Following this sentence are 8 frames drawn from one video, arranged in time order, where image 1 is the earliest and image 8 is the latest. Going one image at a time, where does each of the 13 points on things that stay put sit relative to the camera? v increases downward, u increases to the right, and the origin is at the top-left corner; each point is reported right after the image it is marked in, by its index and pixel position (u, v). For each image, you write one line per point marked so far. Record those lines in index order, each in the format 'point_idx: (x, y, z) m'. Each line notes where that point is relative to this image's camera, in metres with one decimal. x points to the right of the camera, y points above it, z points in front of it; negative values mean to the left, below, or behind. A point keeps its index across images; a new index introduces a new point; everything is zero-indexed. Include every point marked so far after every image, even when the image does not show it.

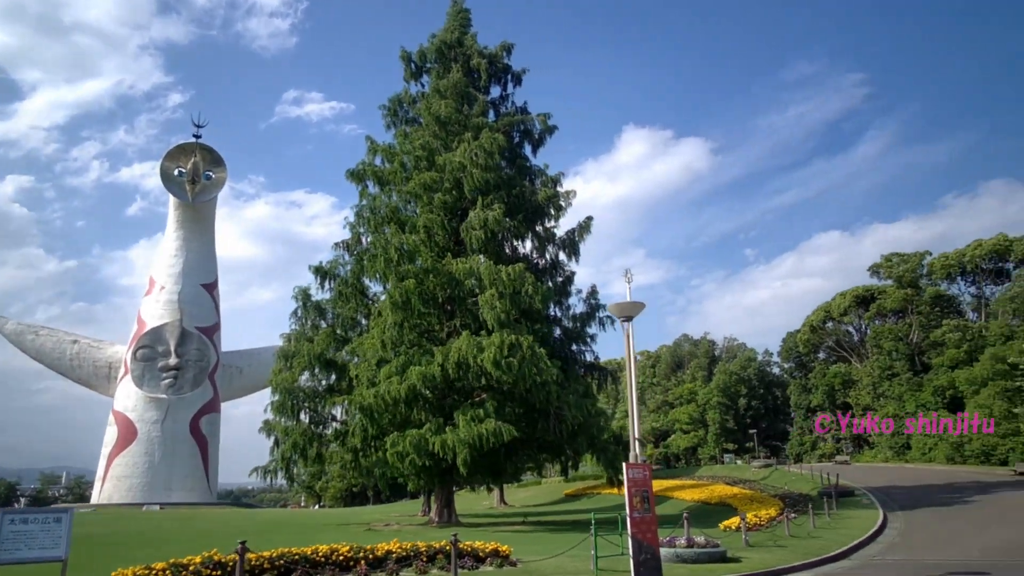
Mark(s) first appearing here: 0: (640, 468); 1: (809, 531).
0: (+1.7, -2.4, +9.7) m
1: (+6.6, -5.5, +16.5) m
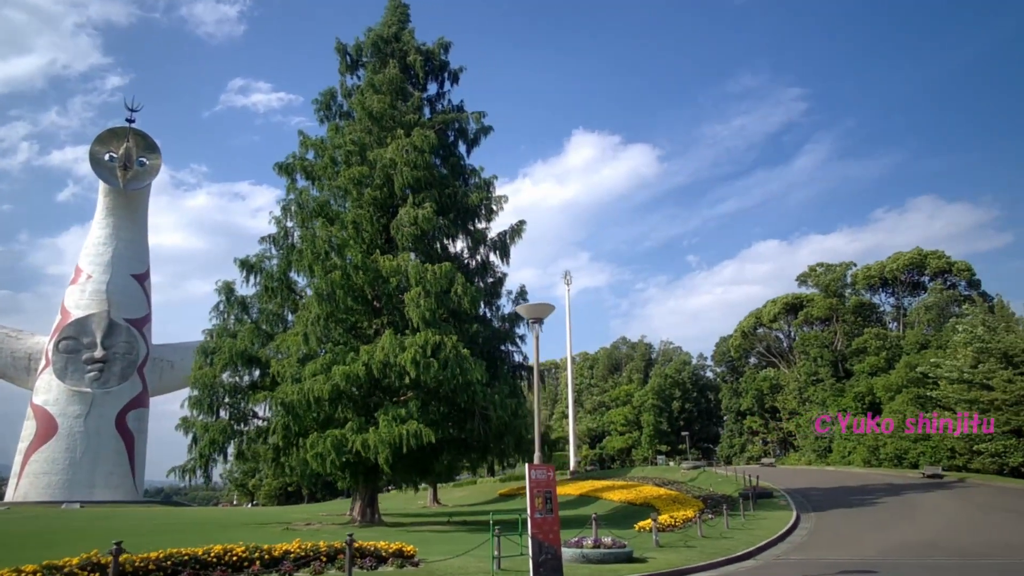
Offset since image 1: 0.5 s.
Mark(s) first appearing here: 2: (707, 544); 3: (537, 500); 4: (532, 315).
0: (+0.4, -2.4, +9.8) m
1: (+4.7, -5.6, +16.9) m
2: (+3.9, -5.2, +14.9) m
3: (+0.3, -2.8, +9.6) m
4: (+0.3, -0.5, +12.8) m
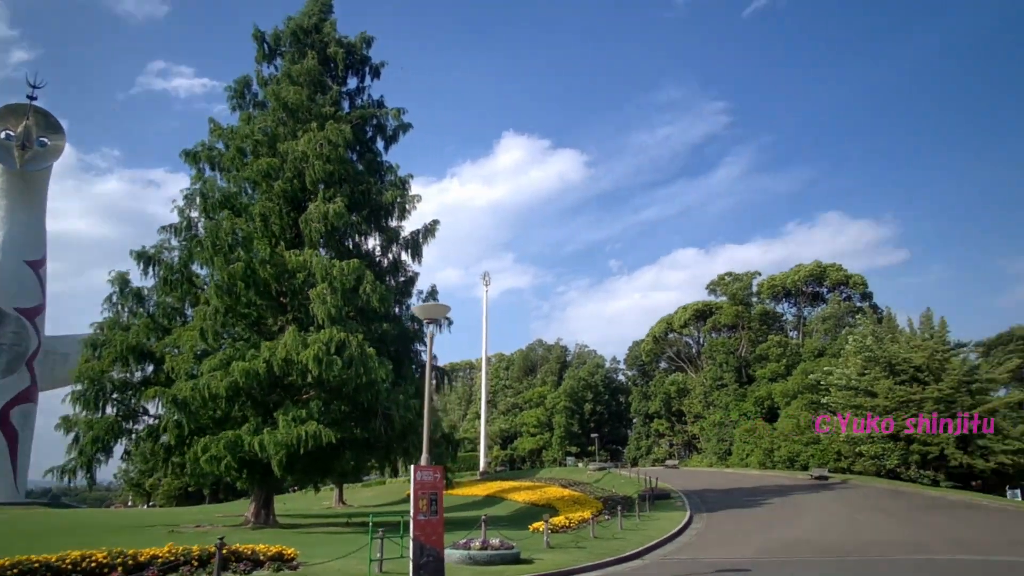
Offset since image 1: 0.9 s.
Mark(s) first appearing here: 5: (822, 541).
0: (-1.1, -2.4, +9.8) m
1: (+2.3, -5.8, +17.3) m
2: (+1.7, -5.3, +15.2) m
3: (-1.2, -2.8, +9.6) m
4: (-1.5, -0.5, +12.8) m
5: (+6.8, -5.6, +16.4) m
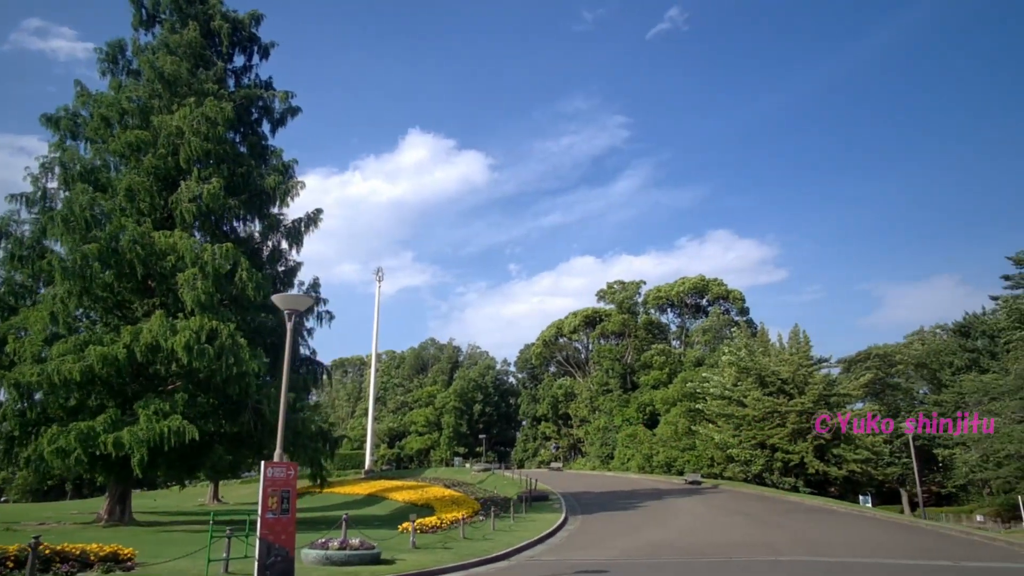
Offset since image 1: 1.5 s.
0: (-2.9, -2.3, +9.3) m
1: (-0.7, -5.8, +17.2) m
2: (-1.0, -5.3, +15.1) m
3: (-3.0, -2.6, +9.1) m
4: (-3.6, -0.3, +12.2) m
5: (+3.9, -5.9, +16.9) m
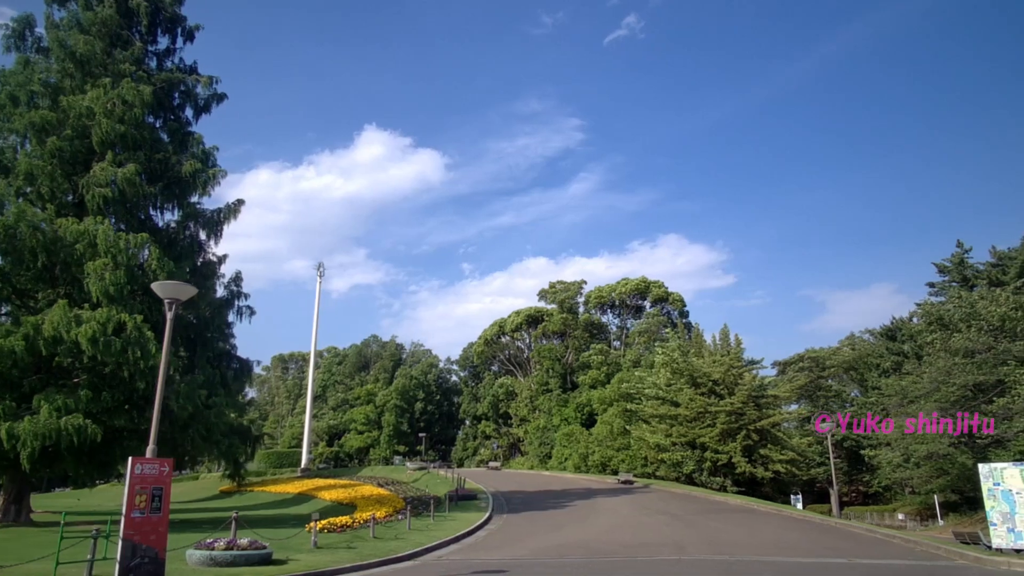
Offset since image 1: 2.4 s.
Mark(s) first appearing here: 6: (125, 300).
0: (-4.3, -2.1, +8.9) m
1: (-2.7, -5.6, +16.9) m
2: (-2.9, -5.2, +14.7) m
3: (-4.4, -2.5, +8.6) m
4: (-5.2, -0.1, +11.7) m
5: (+1.9, -5.8, +16.9) m
6: (-10.2, -0.3, +19.3) m
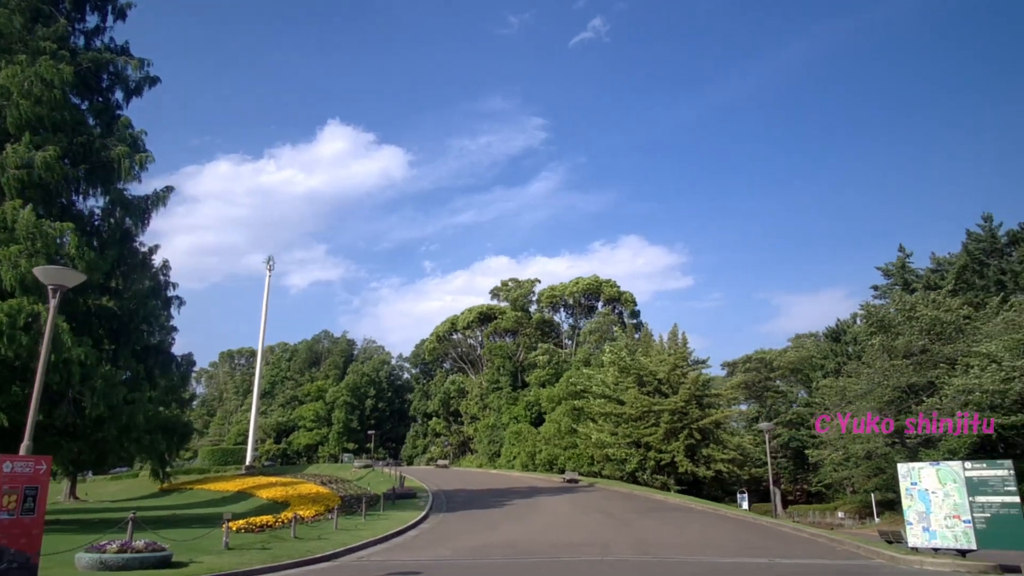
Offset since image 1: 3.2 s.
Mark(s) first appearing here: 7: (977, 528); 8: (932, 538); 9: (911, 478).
0: (-5.4, -2.0, +8.3) m
1: (-4.3, -5.5, +16.3) m
2: (-4.3, -5.0, +14.2) m
3: (-5.5, -2.3, +8.0) m
4: (-6.4, +0.1, +11.0) m
5: (+0.3, -5.7, +16.6) m
6: (-11.8, 0.0, +18.4) m
7: (+7.7, -4.0, +12.3) m
8: (+7.2, -4.3, +12.6) m
9: (+7.0, -3.4, +13.0) m
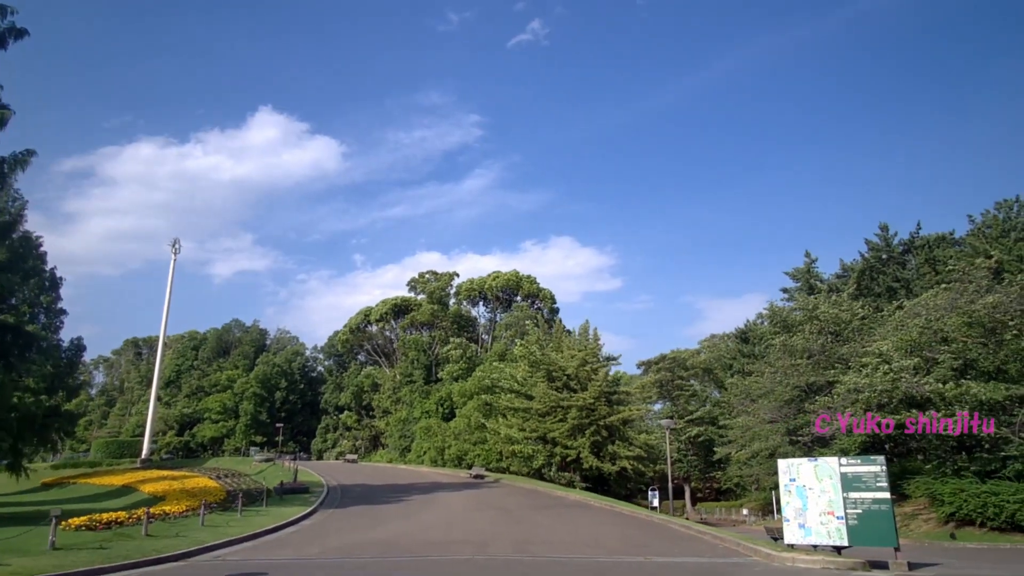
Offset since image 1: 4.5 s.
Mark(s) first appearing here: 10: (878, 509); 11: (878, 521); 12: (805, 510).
0: (-7.1, -1.5, +6.8) m
1: (-6.8, -5.0, +15.0) m
2: (-6.7, -4.5, +12.9) m
3: (-7.1, -1.8, +6.6) m
4: (-8.2, +0.6, +9.5) m
5: (-2.3, -5.4, +15.7) m
6: (-14.4, +0.7, +16.3) m
7: (+5.6, -3.9, +12.1) m
8: (+5.0, -4.2, +12.4) m
9: (+4.8, -3.2, +12.7) m
10: (+5.9, -3.6, +11.9) m
11: (+5.9, -3.8, +11.9) m
12: (+5.0, -3.8, +12.5) m
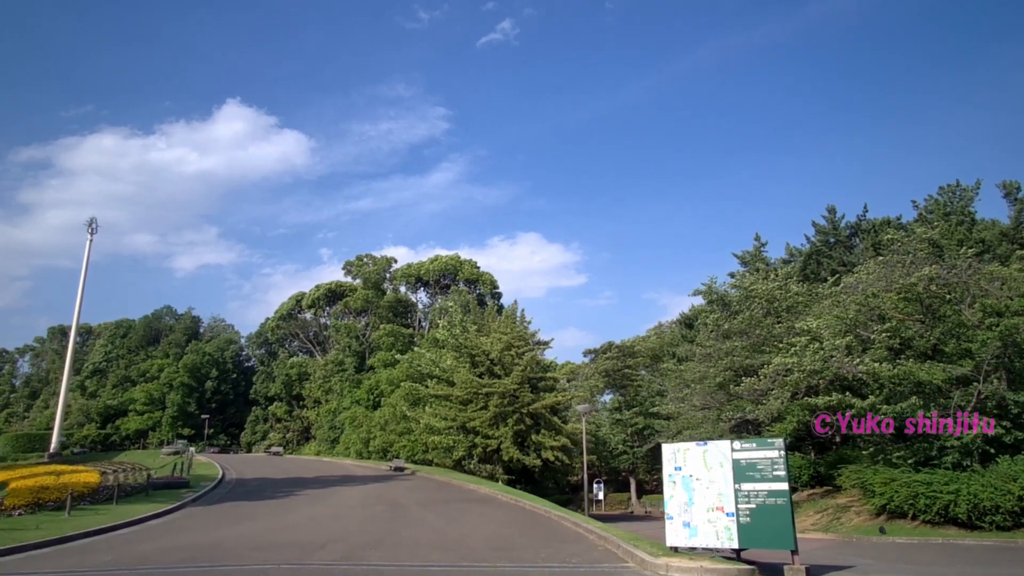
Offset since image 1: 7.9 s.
0: (-9.2, -0.7, +4.0) m
1: (-9.4, -4.1, +12.2) m
2: (-9.1, -3.7, +10.1) m
3: (-9.2, -1.0, +3.7) m
4: (-10.5, +1.4, +6.6) m
5: (-4.9, -4.6, +13.1) m
6: (-16.9, +1.6, +13.0) m
7: (+3.1, -3.1, +9.9) m
8: (+2.6, -3.4, +10.2) m
9: (+2.4, -2.5, +10.5) m
10: (+3.5, -2.8, +9.7) m
11: (+3.5, -3.0, +9.7) m
12: (+2.6, -3.0, +10.3) m
